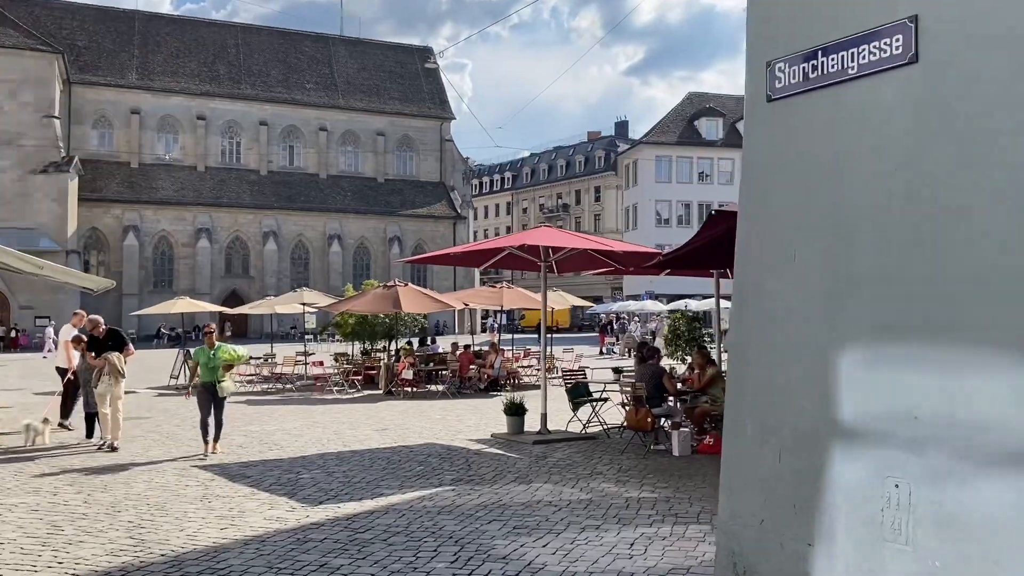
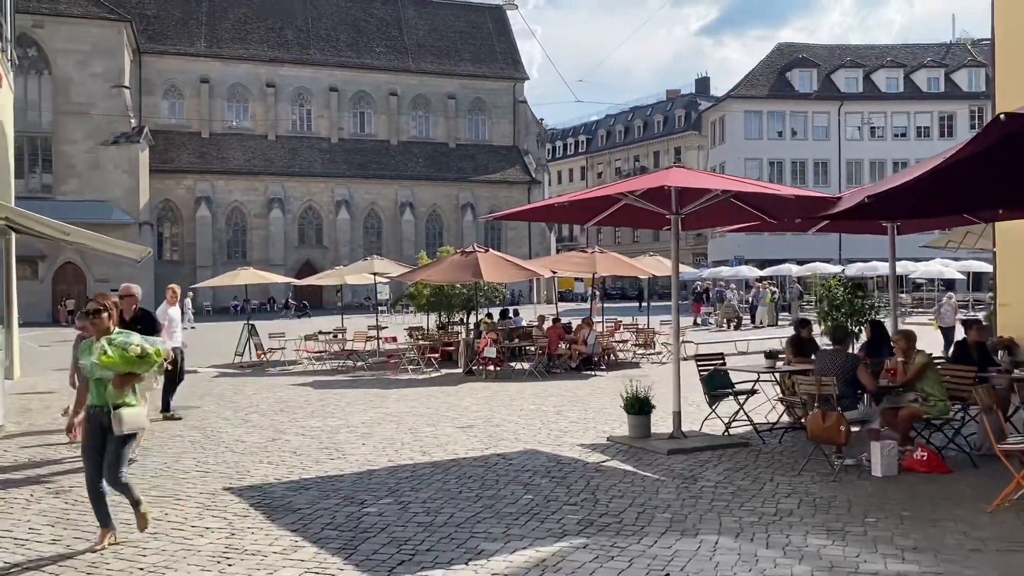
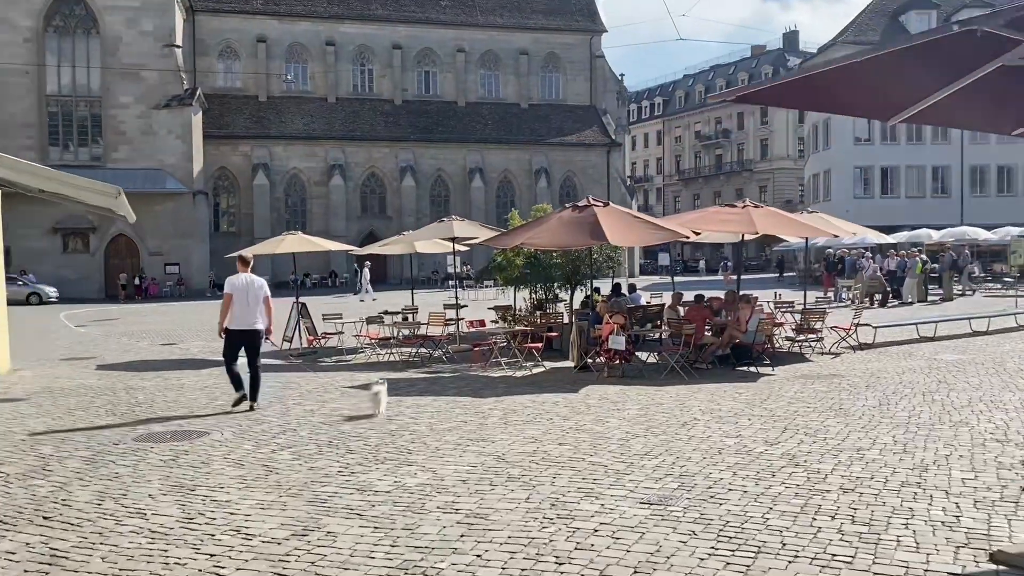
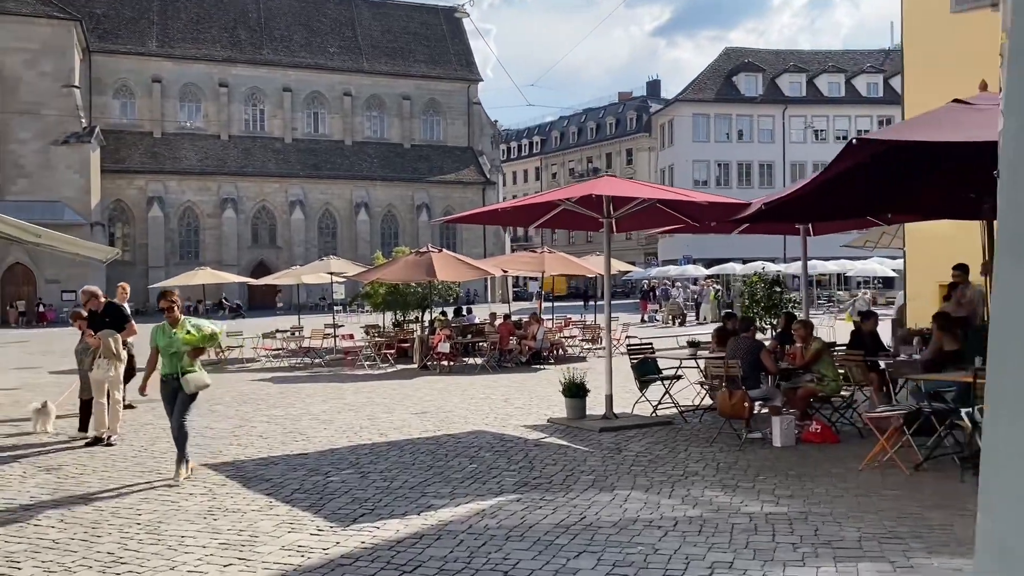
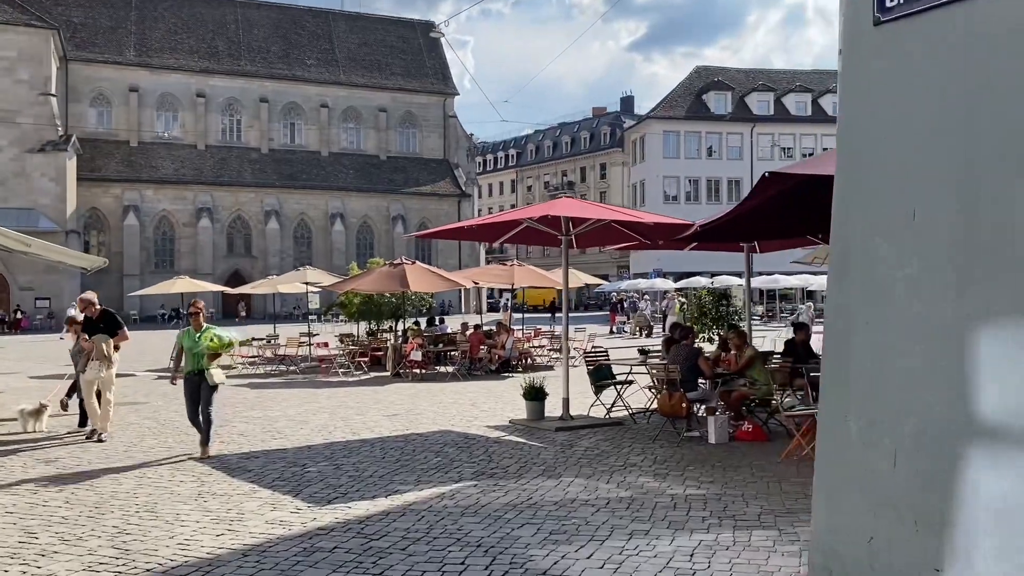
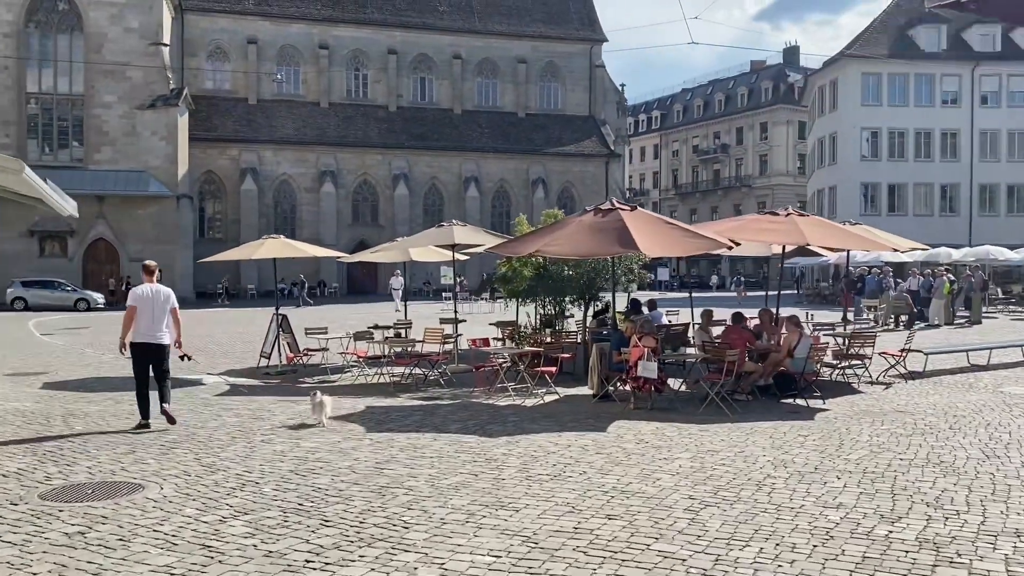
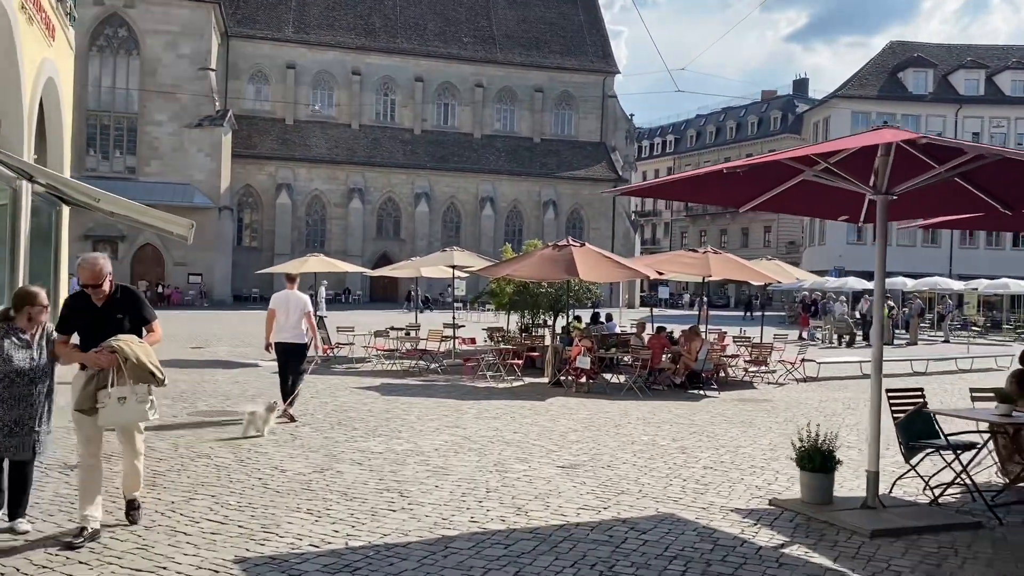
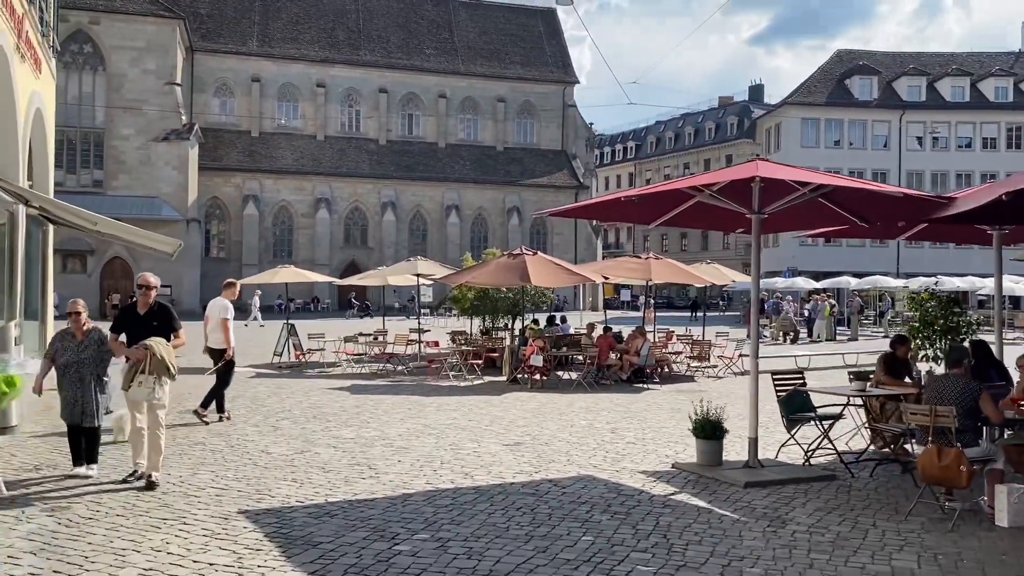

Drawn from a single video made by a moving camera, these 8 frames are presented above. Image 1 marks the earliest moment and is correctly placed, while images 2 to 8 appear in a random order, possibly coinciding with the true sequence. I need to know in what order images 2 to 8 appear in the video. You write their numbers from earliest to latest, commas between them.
5, 4, 2, 8, 7, 3, 6
